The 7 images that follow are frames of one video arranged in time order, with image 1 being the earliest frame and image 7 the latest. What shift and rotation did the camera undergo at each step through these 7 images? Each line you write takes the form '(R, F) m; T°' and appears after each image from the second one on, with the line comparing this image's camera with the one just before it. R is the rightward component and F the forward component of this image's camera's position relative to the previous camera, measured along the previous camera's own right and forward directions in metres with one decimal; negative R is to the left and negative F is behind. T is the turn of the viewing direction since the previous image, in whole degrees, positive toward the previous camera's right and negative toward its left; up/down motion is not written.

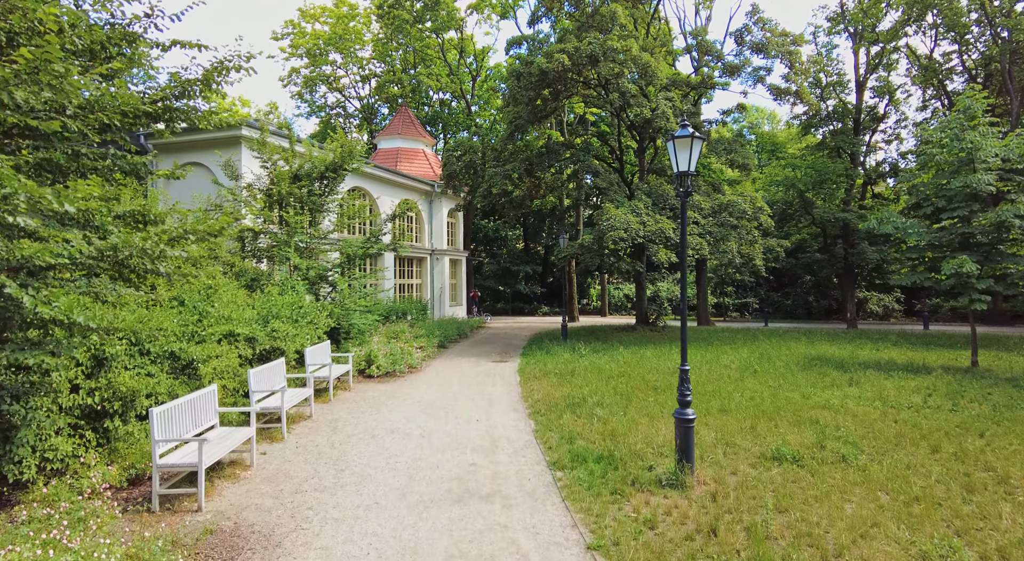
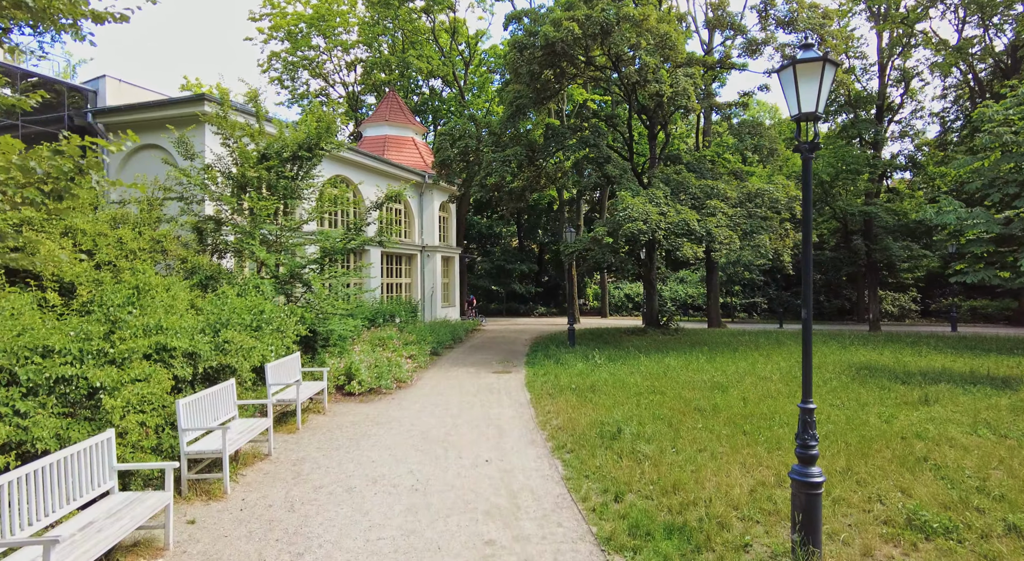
(-0.3, +2.1) m; +1°
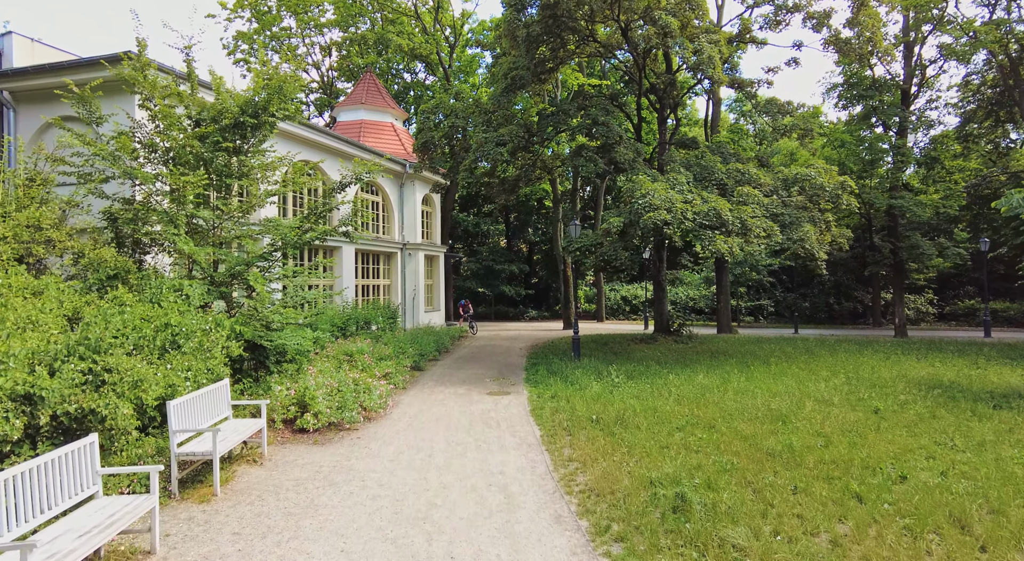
(-0.3, +2.5) m; +2°
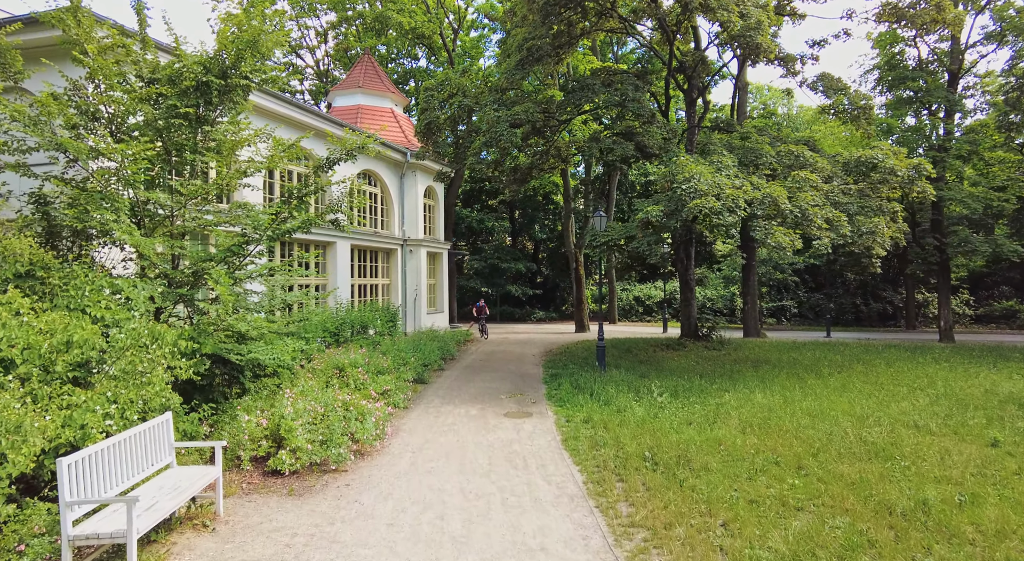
(-0.4, +1.8) m; 0°
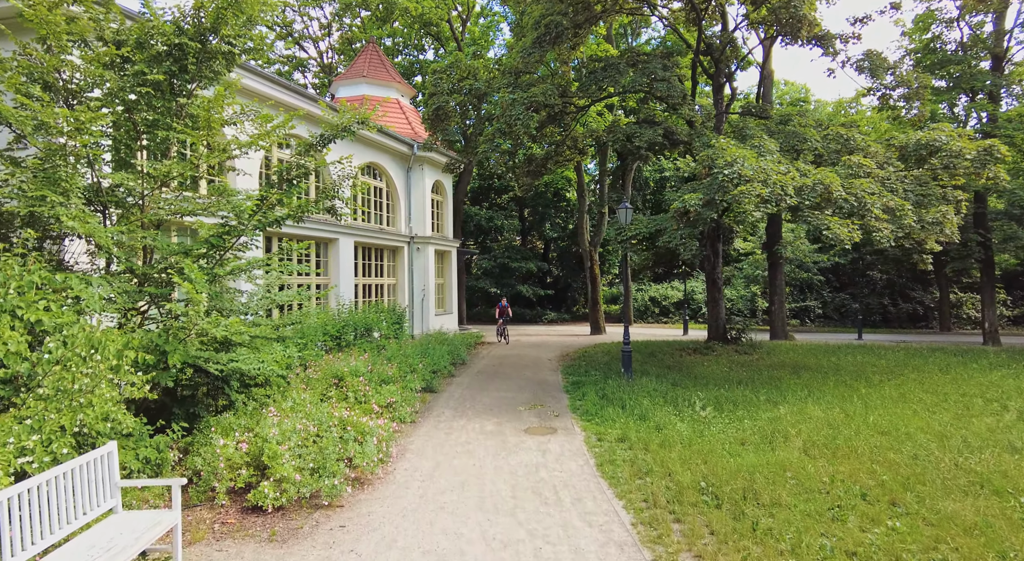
(-0.2, +1.2) m; -1°
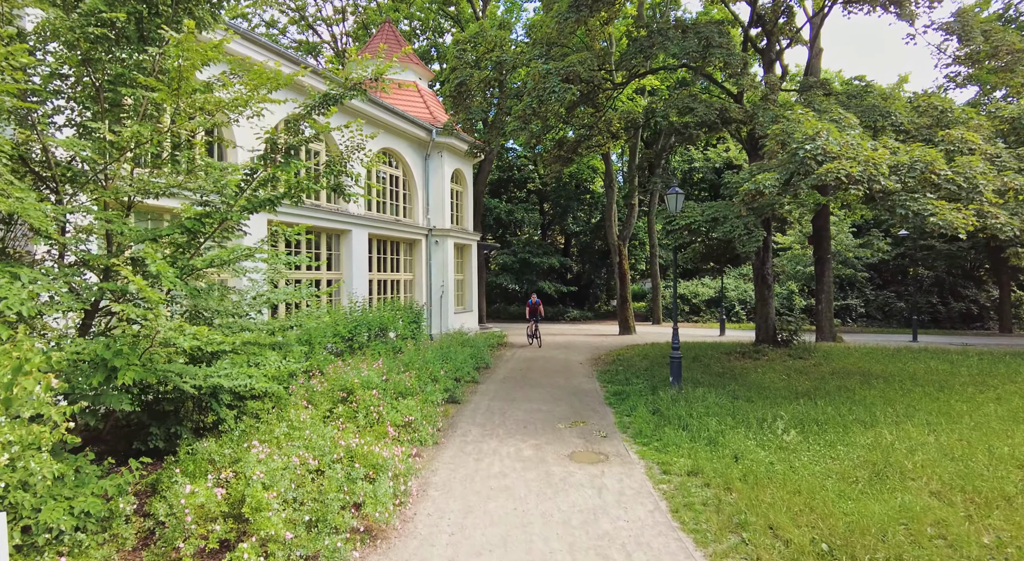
(-0.3, +1.4) m; -1°
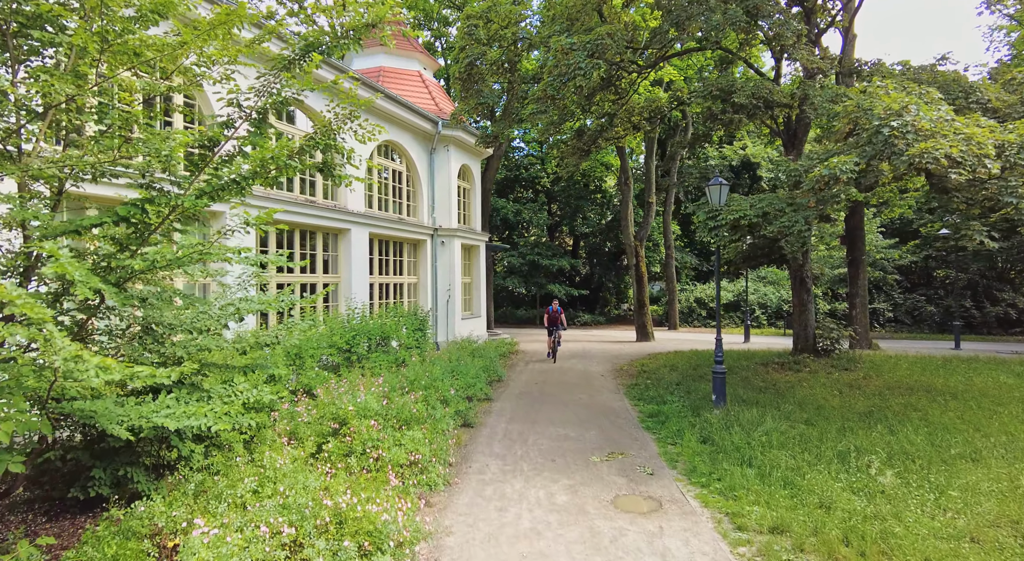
(-0.3, +1.3) m; 0°
